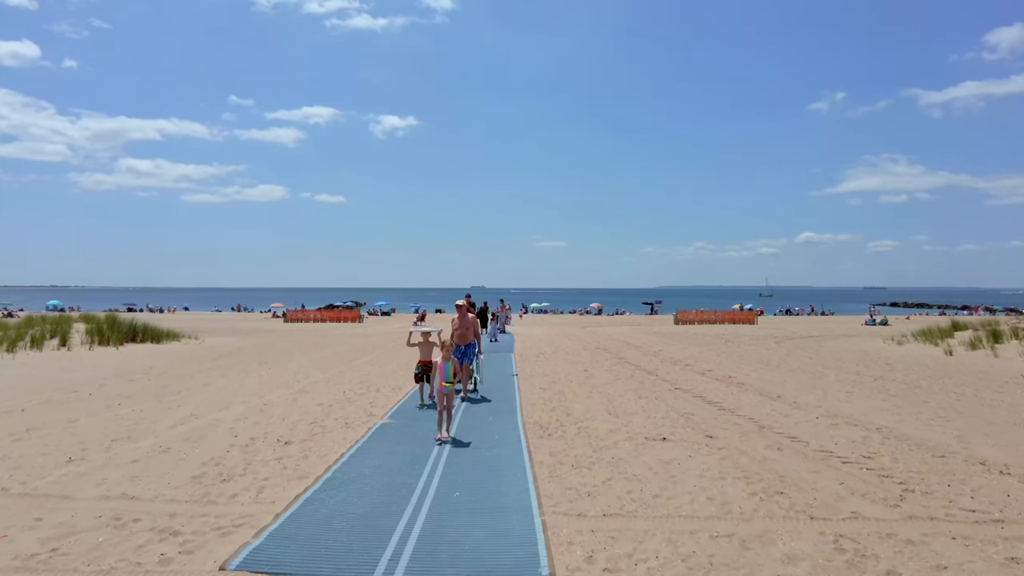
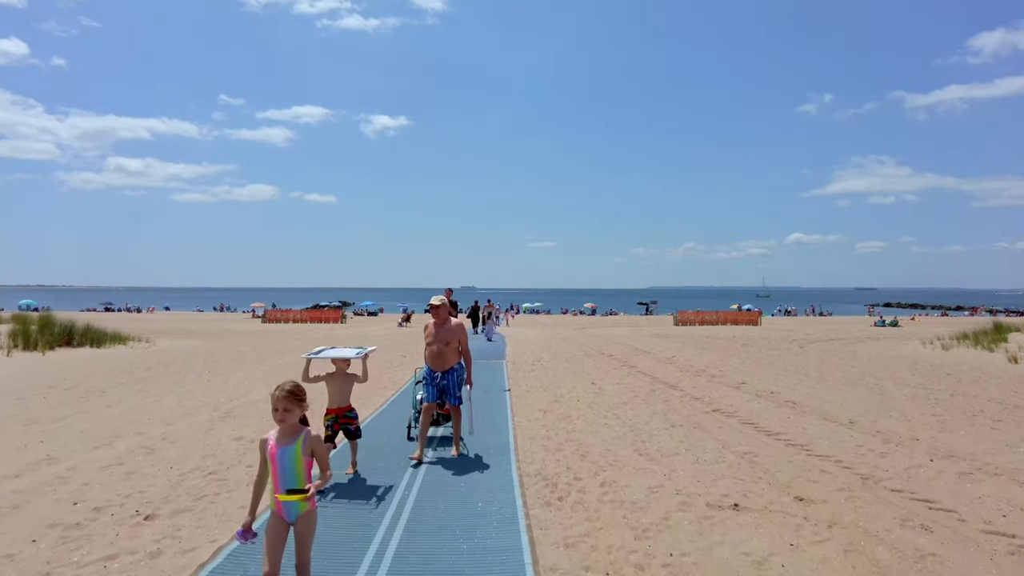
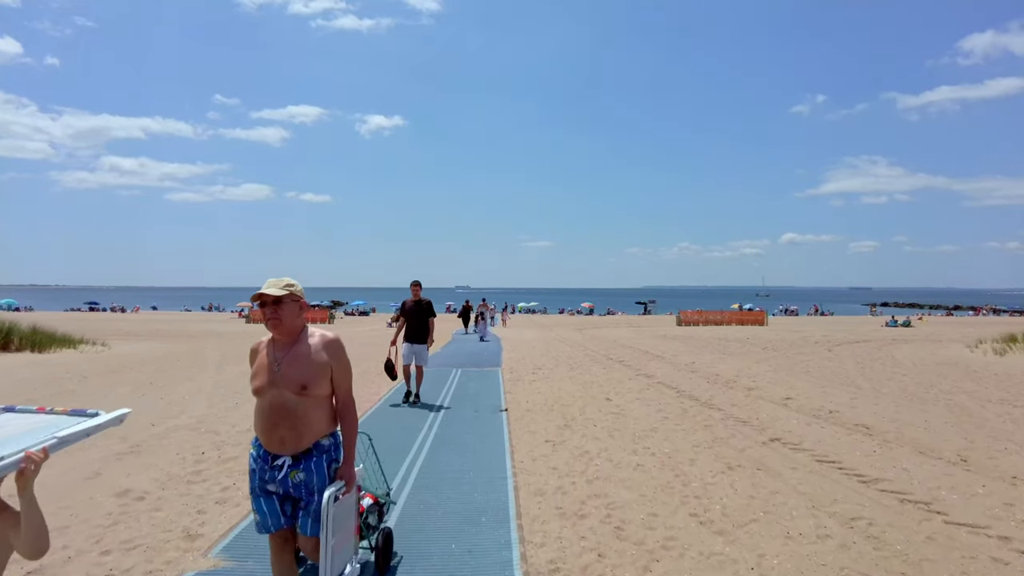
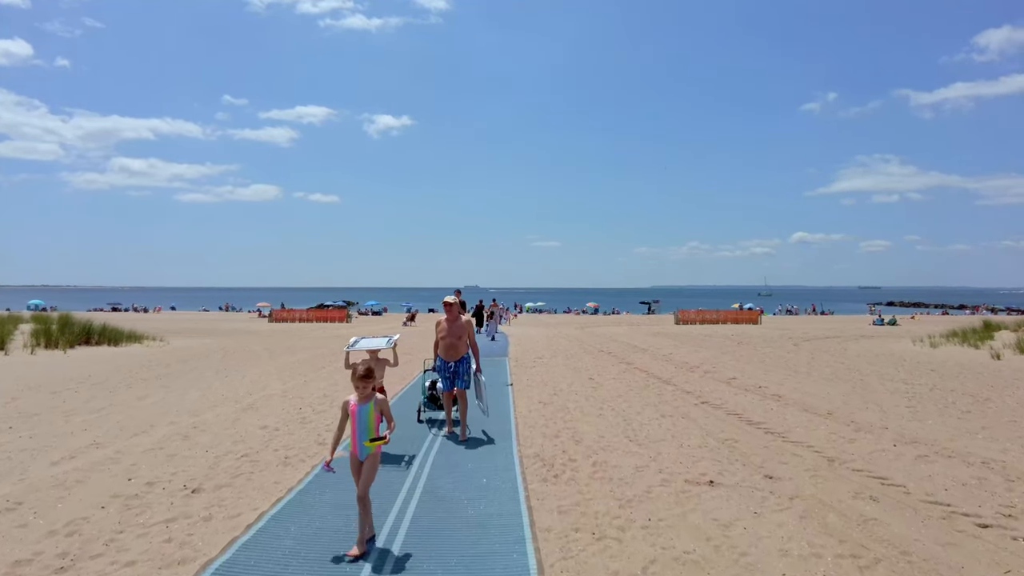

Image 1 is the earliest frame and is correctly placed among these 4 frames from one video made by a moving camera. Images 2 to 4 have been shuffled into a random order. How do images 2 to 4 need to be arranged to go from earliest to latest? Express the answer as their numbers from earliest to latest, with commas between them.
4, 2, 3
